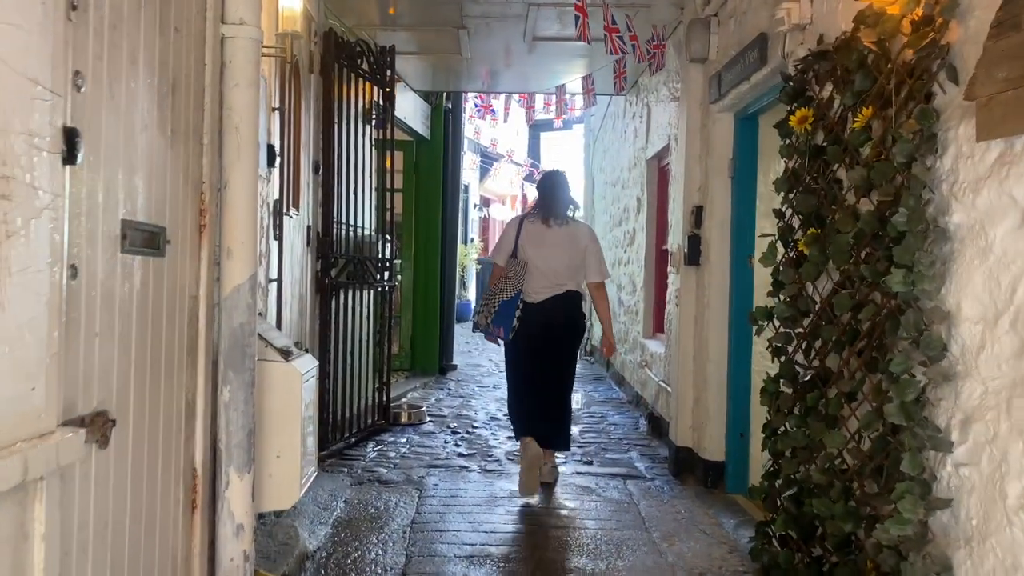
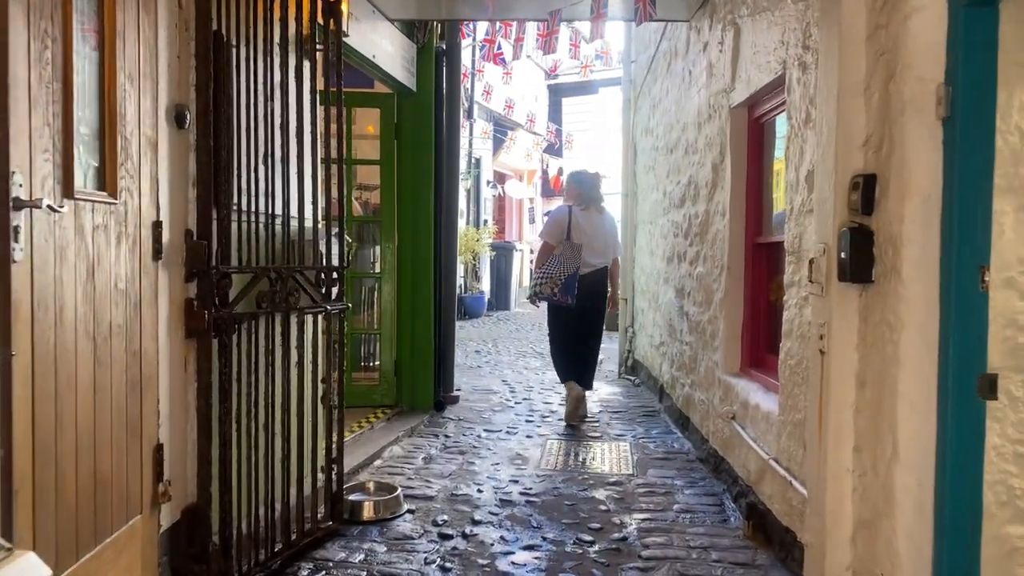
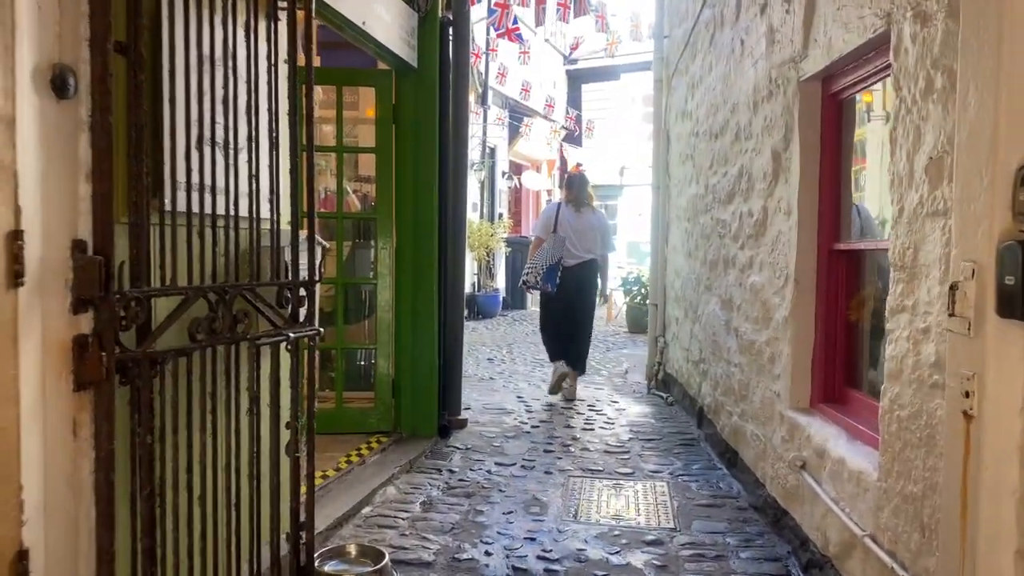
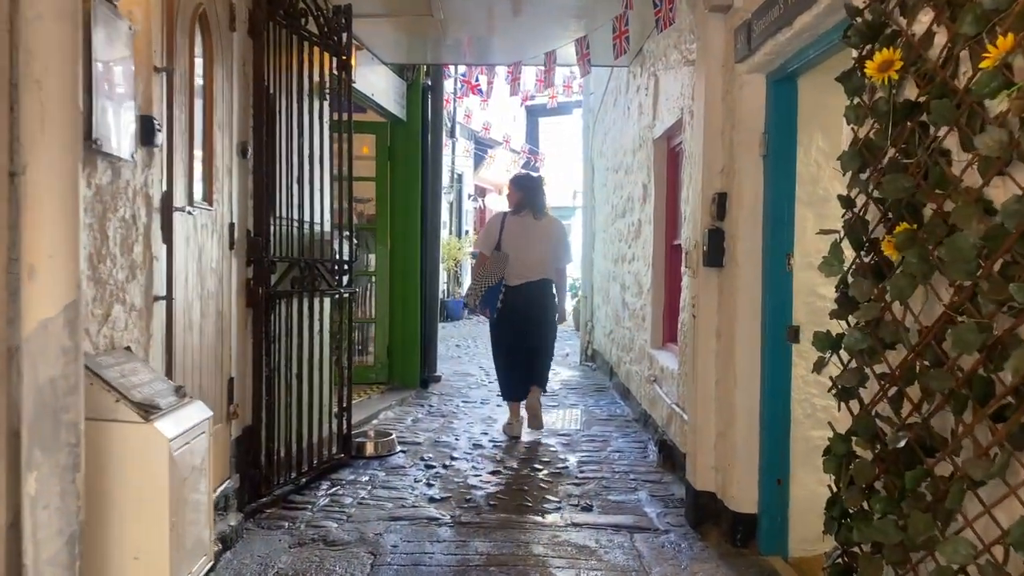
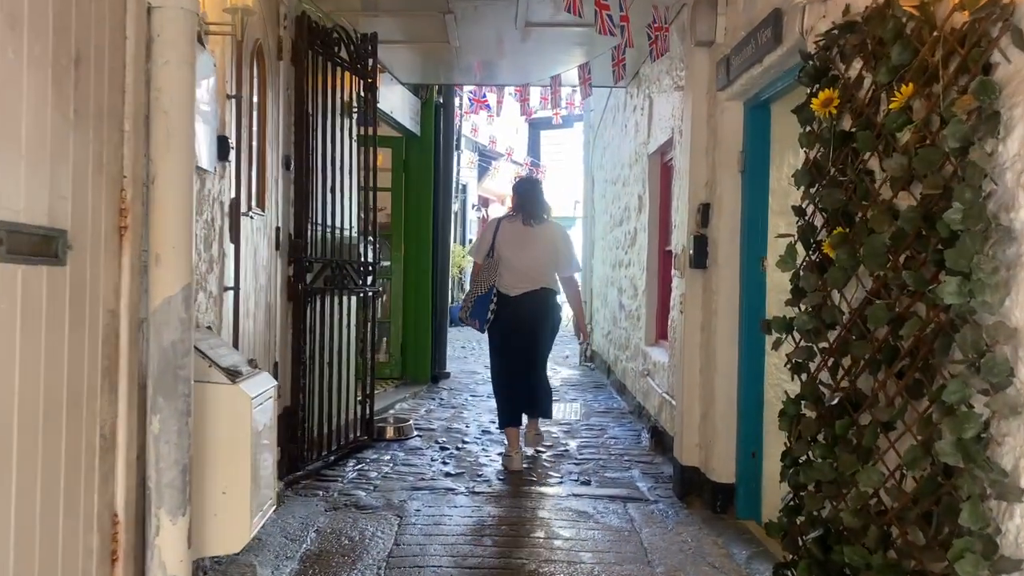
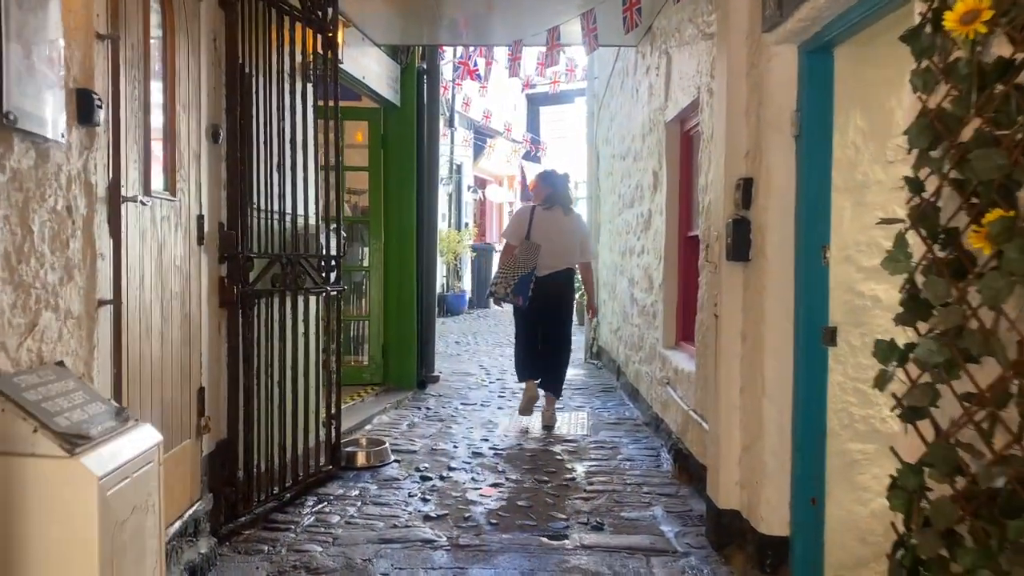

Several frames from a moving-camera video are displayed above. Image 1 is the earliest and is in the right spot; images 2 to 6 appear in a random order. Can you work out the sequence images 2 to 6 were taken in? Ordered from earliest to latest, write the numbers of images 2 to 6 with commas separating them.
5, 4, 6, 2, 3
